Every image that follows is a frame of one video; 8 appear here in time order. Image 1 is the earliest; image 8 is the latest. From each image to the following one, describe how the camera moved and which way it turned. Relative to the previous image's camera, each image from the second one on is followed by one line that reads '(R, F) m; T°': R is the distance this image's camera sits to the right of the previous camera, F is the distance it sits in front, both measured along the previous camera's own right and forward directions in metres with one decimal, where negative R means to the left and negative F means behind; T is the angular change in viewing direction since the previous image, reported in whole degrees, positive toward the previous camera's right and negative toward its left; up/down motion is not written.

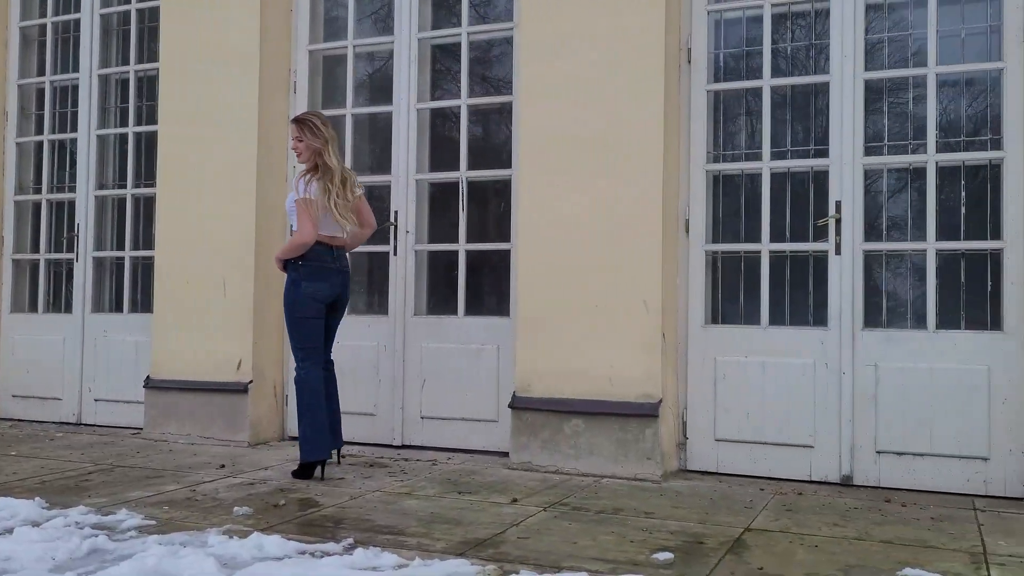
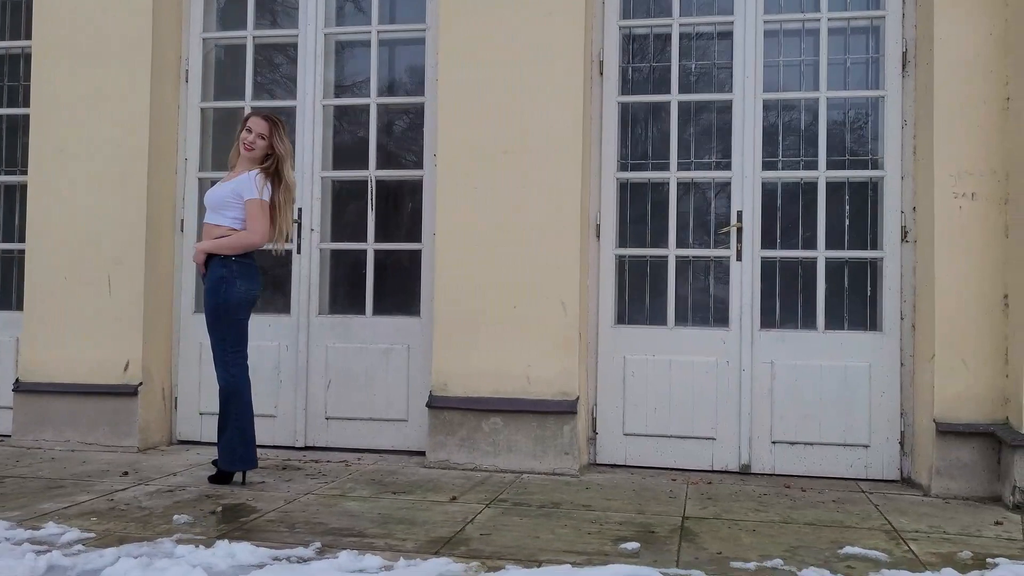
(-0.5, 0.0) m; +12°
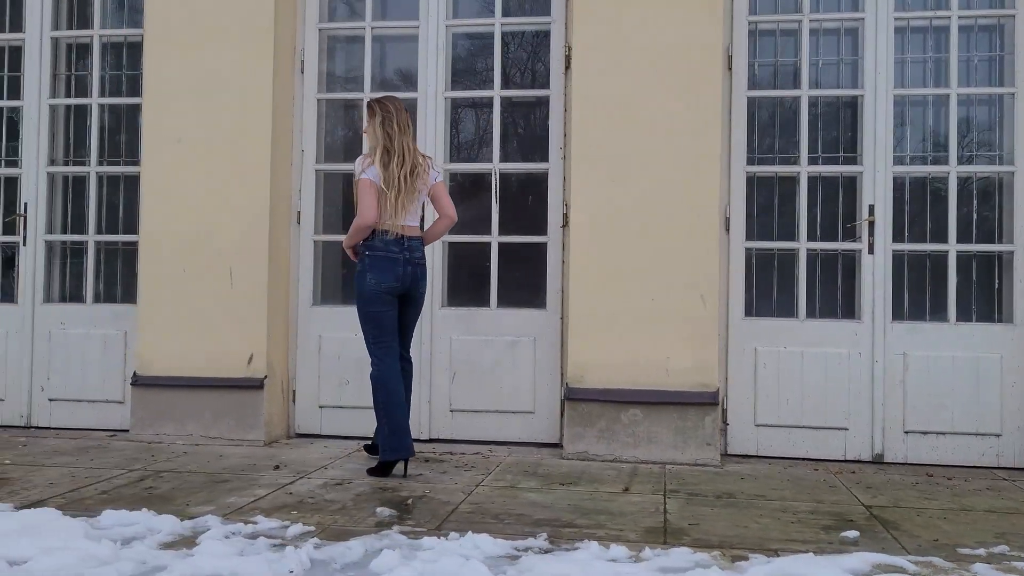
(-0.8, 0.0) m; +2°
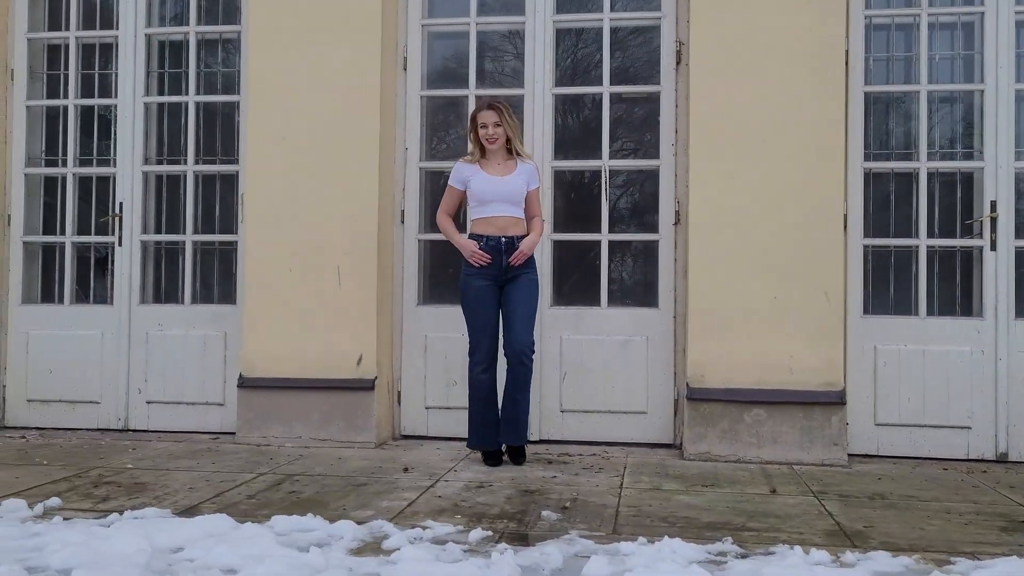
(-0.5, +0.1) m; 0°
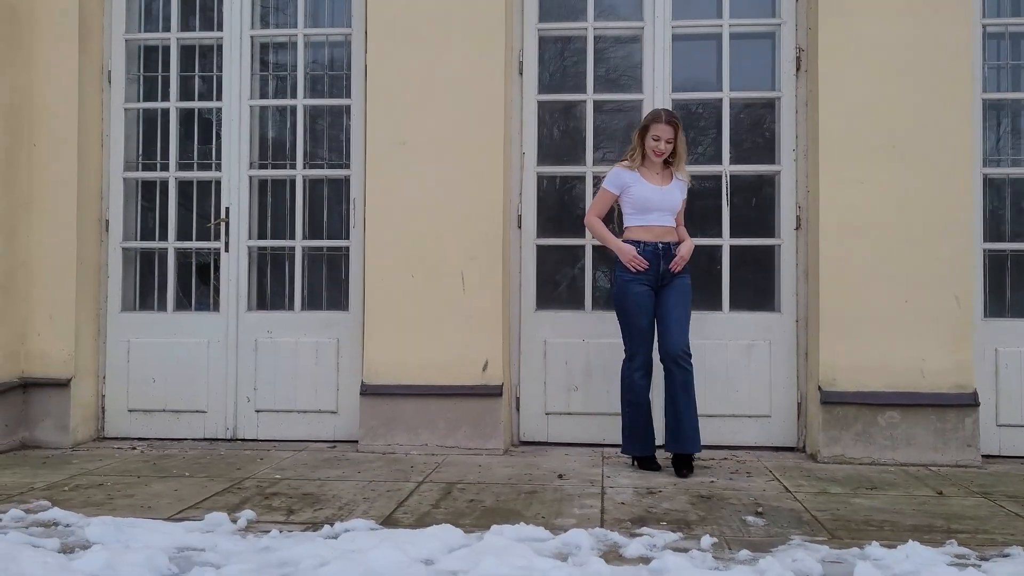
(-0.8, 0.0) m; +3°
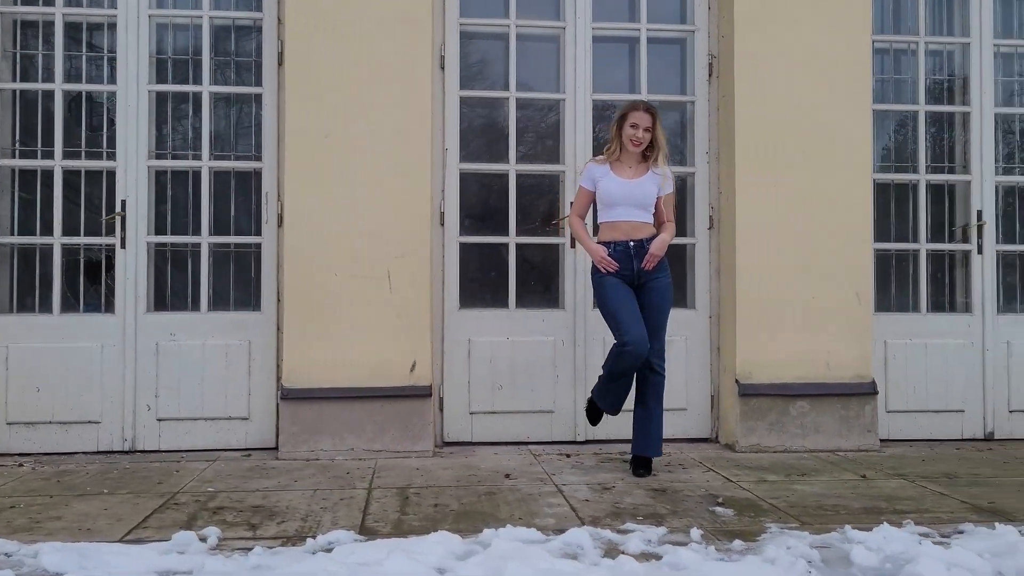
(-0.5, +0.1) m; +11°
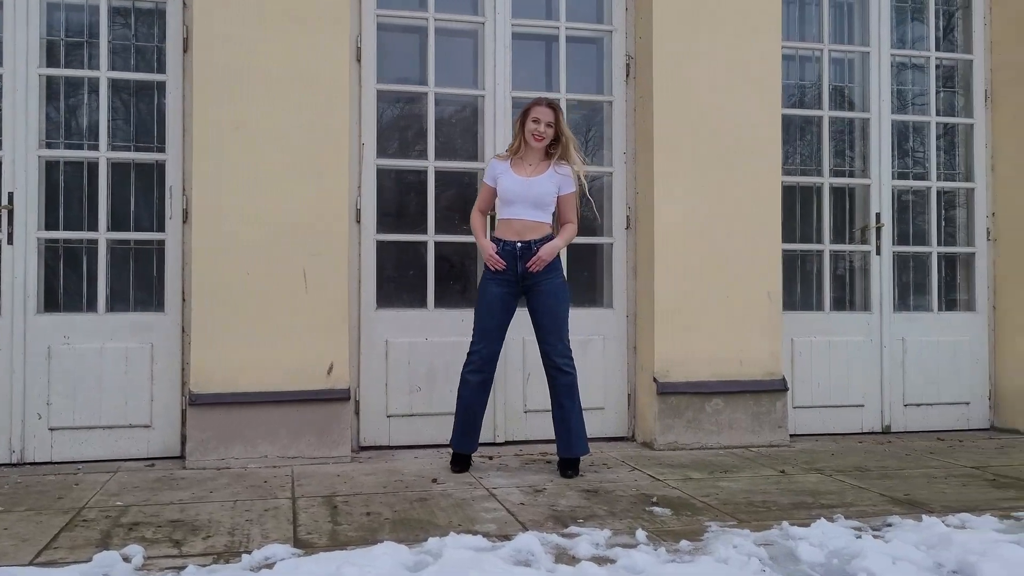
(-0.2, +0.1) m; +7°
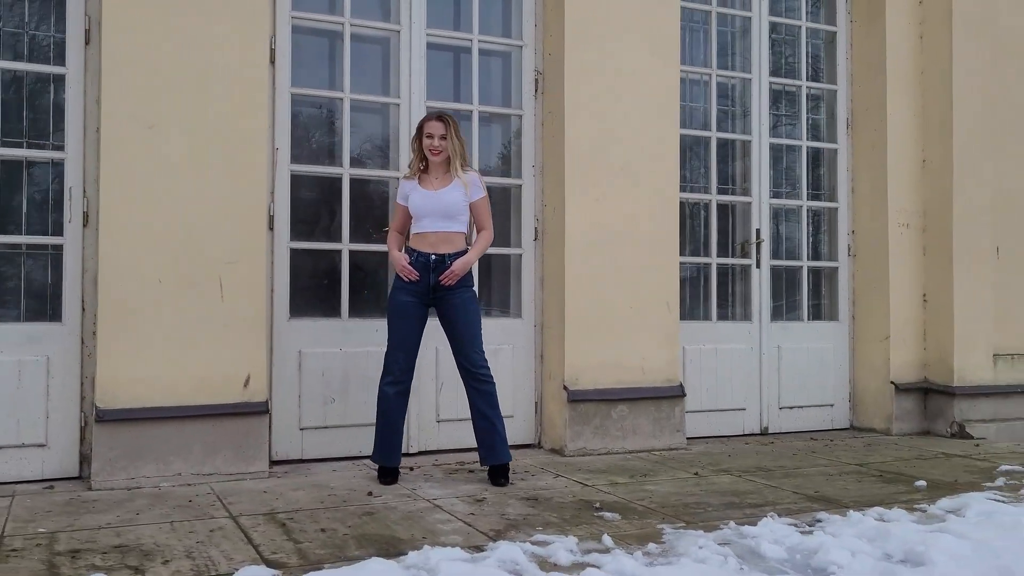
(-0.4, 0.0) m; +11°
